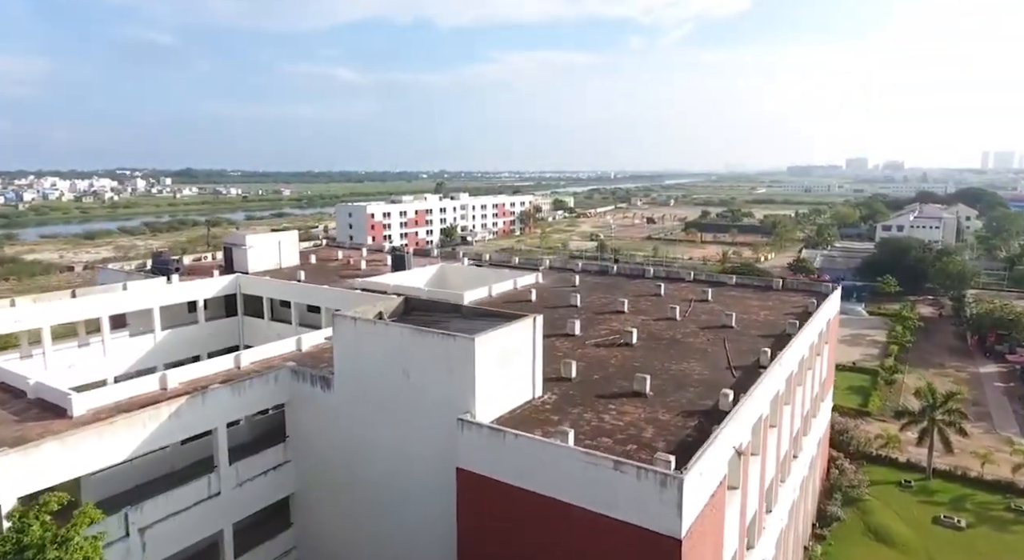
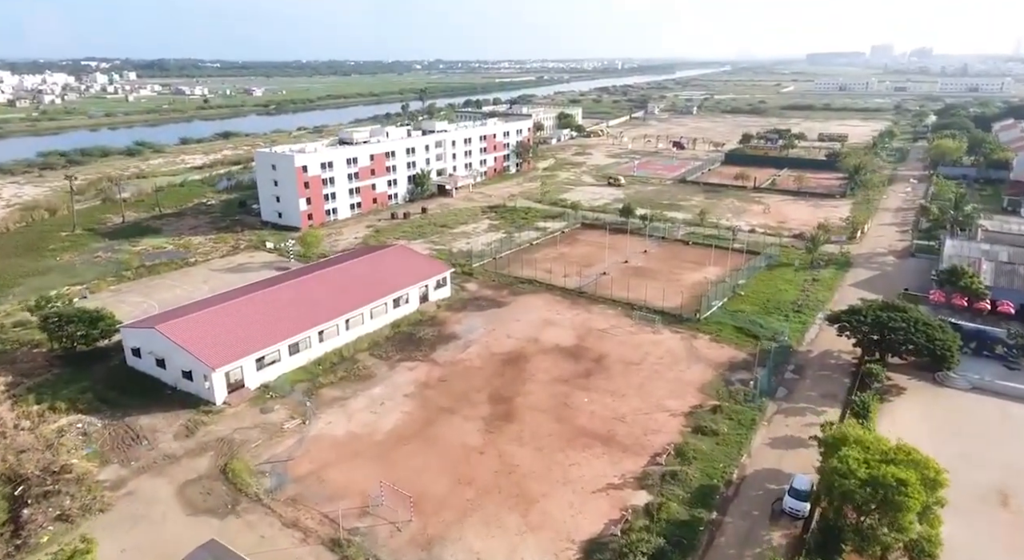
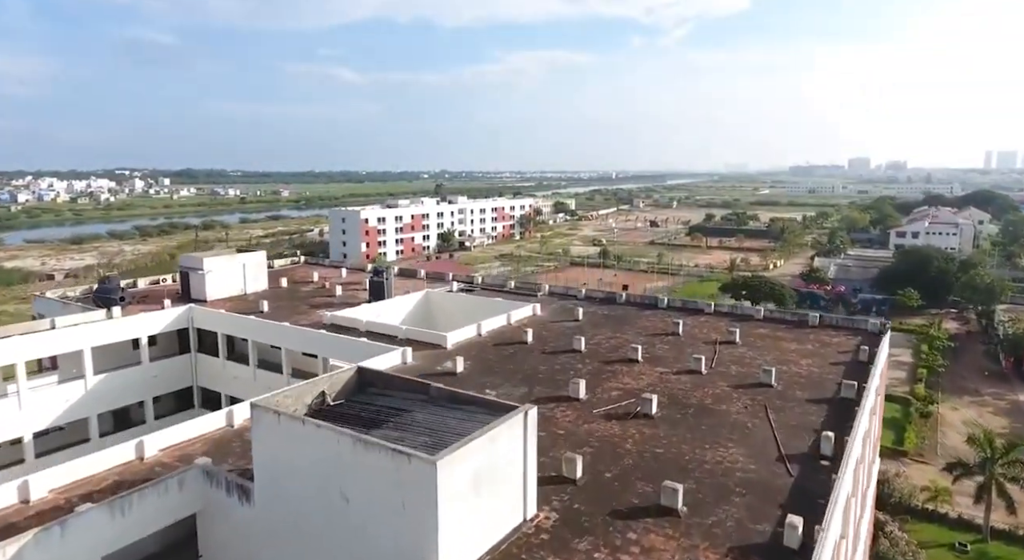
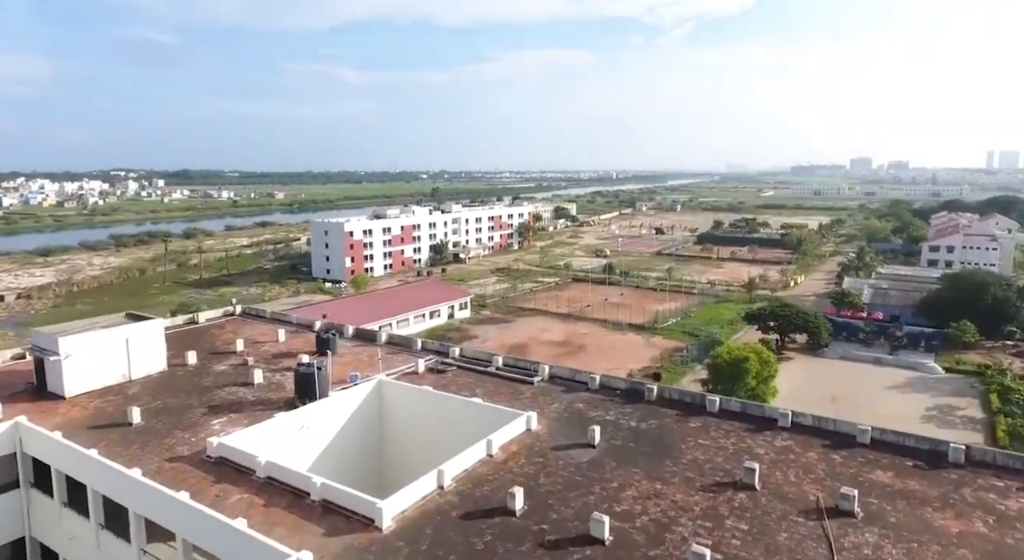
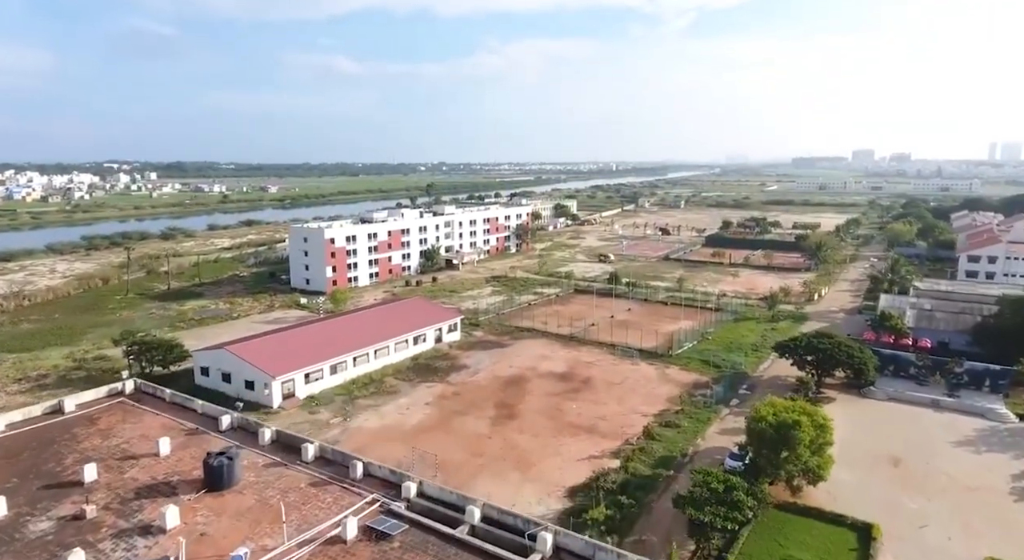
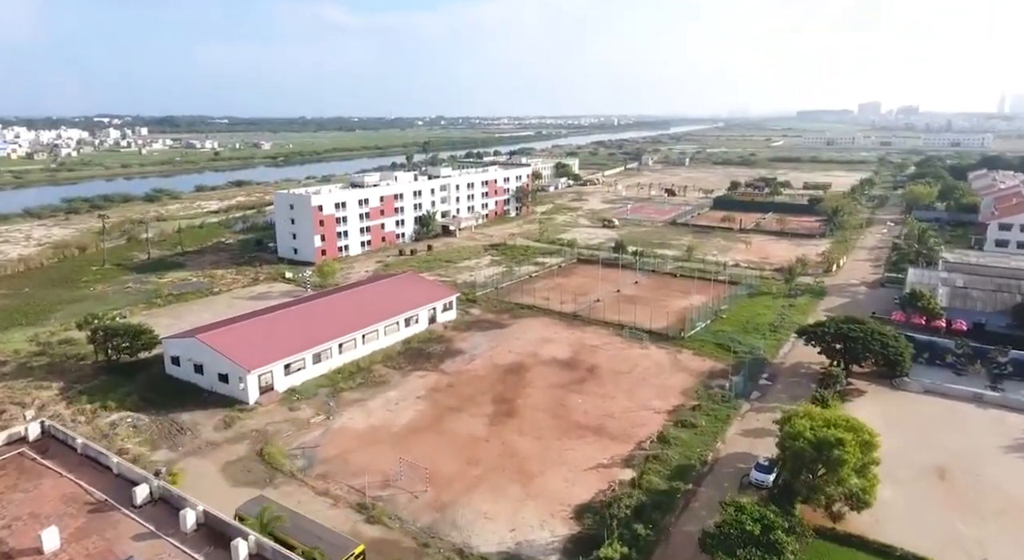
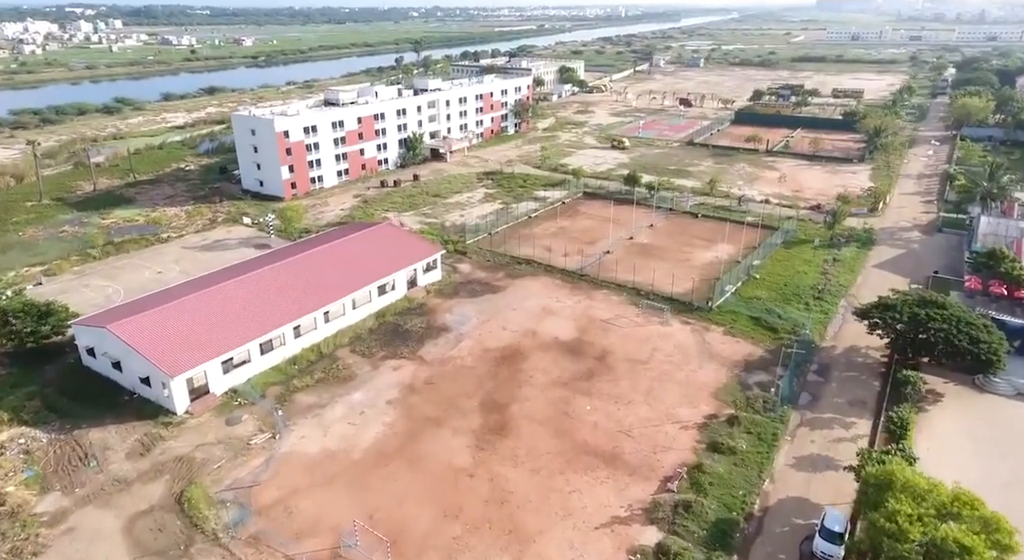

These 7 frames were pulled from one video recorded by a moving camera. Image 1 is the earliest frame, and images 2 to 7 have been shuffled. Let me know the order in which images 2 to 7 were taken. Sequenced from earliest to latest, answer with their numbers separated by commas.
3, 4, 5, 6, 2, 7
